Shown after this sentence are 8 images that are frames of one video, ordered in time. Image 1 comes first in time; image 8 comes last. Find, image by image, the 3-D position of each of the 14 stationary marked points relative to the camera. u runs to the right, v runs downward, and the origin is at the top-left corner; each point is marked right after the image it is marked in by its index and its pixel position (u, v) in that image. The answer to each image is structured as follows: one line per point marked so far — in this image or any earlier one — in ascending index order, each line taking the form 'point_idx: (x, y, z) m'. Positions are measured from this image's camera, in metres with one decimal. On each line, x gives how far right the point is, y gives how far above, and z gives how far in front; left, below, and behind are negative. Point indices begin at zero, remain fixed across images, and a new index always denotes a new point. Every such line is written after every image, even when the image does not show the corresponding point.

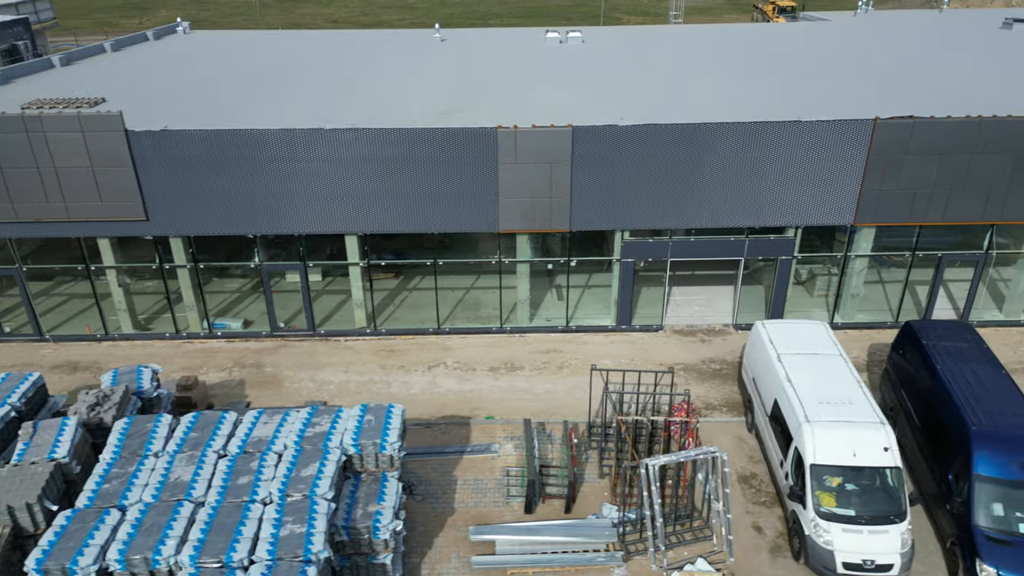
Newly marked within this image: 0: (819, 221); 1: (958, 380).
0: (+7.0, +1.5, +17.5) m
1: (+7.5, -1.6, +13.0) m
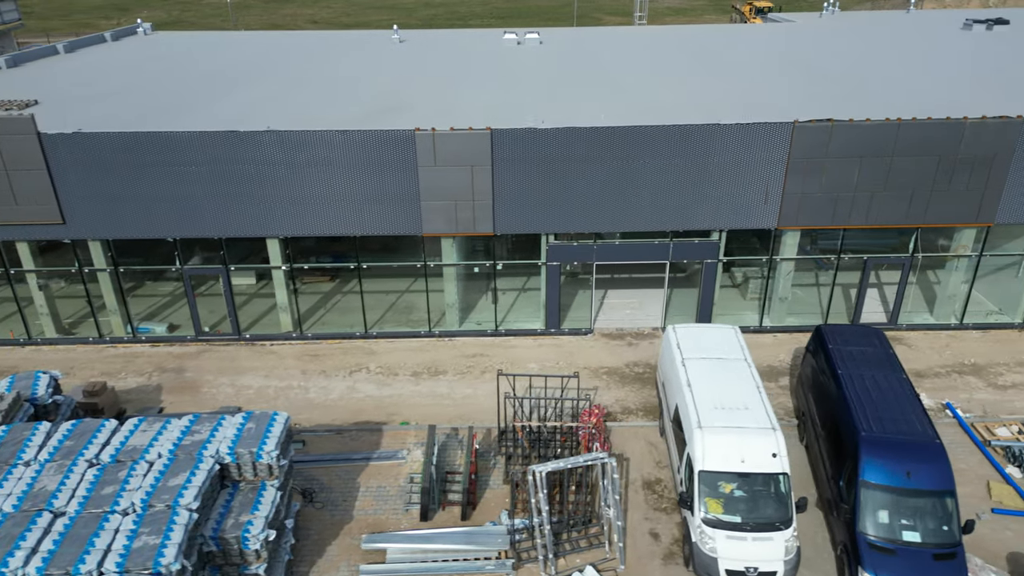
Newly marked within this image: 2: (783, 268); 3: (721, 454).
0: (+5.3, +1.5, +17.4) m
1: (+5.8, -1.7, +12.9) m
2: (+6.5, +0.5, +18.2) m
3: (+3.2, -2.6, +11.7) m
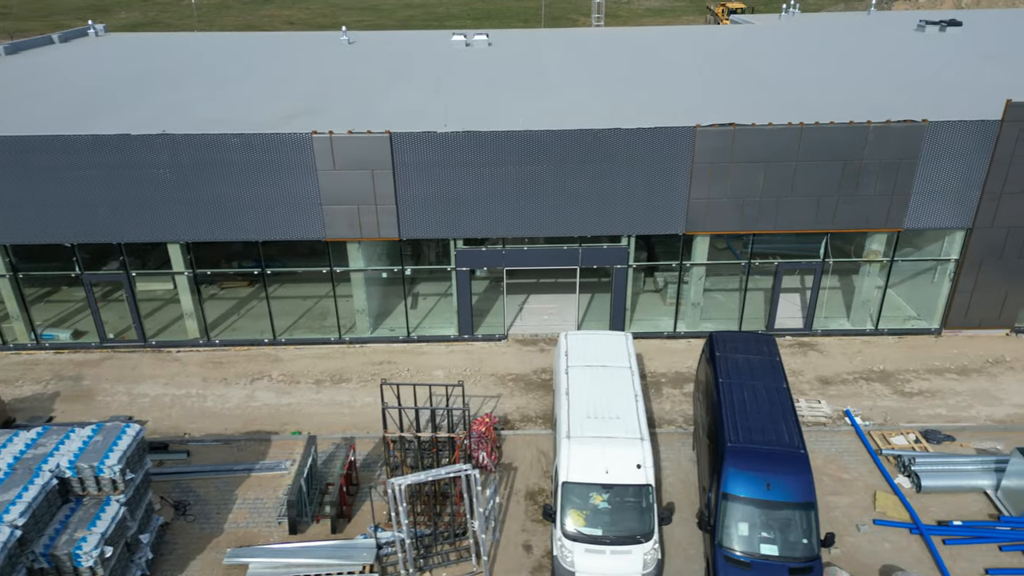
0: (+3.1, +1.3, +17.2) m
1: (+3.7, -1.8, +12.6) m
2: (+4.3, +0.4, +18.0) m
3: (+1.1, -2.7, +11.4) m
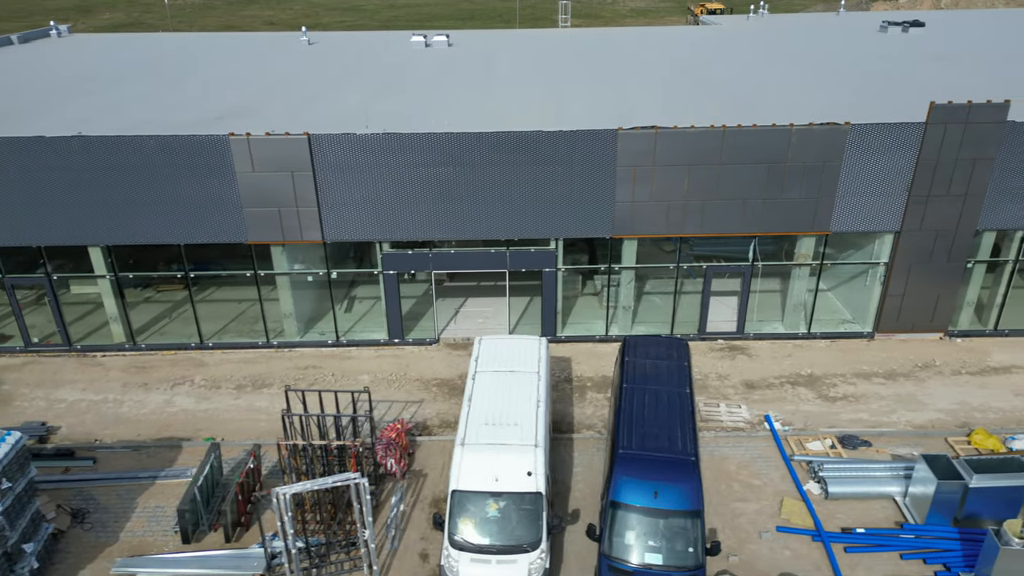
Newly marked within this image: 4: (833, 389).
0: (+1.4, +1.2, +17.1) m
1: (+2.0, -1.9, +12.5) m
2: (+2.7, +0.3, +17.8) m
3: (-0.5, -2.8, +11.3) m
4: (+6.9, -2.2, +16.4) m
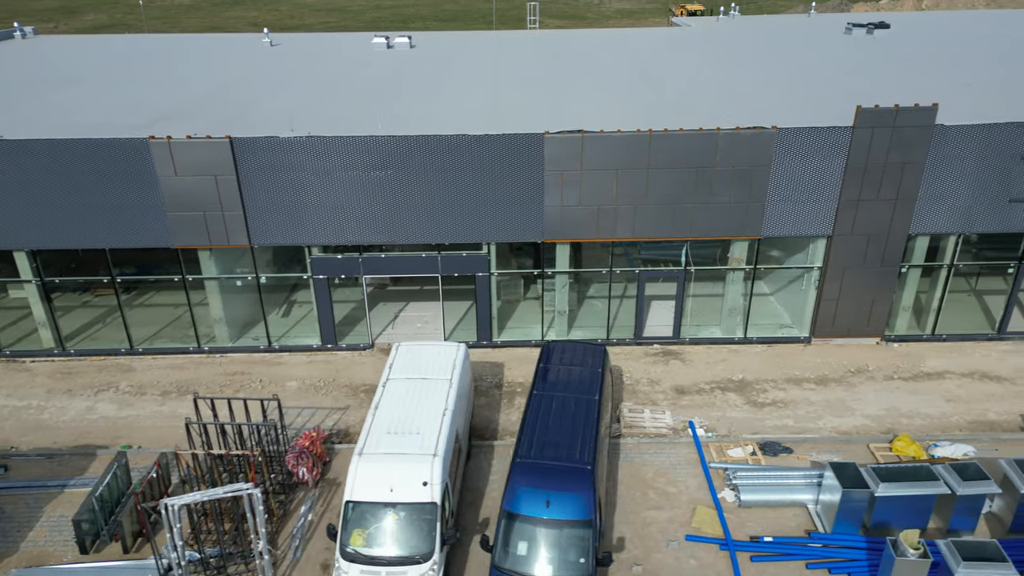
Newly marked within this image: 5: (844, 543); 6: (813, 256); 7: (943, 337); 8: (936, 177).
0: (-0.1, +1.1, +16.9) m
1: (+0.5, -2.0, +12.3) m
2: (+1.1, +0.2, +17.7) m
3: (-2.1, -2.9, +11.1) m
4: (+5.4, -2.3, +16.3) m
5: (+5.3, -4.1, +12.1) m
6: (+6.9, +0.7, +17.4) m
7: (+10.3, -1.2, +18.2) m
8: (+9.1, +2.4, +16.3) m
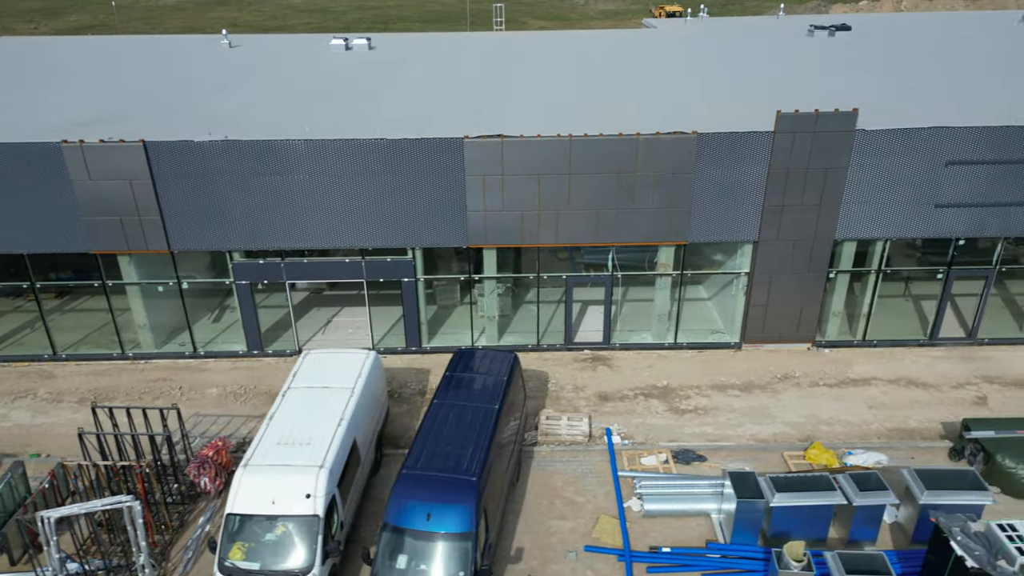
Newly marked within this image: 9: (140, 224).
0: (-1.8, +1.0, +16.8) m
1: (-1.2, -2.1, +12.2) m
2: (-0.6, +0.1, +17.5) m
3: (-3.7, -3.0, +11.0) m
4: (+3.7, -2.4, +16.2) m
5: (+3.6, -4.2, +12.0) m
6: (+5.2, +0.6, +17.2) m
7: (+8.6, -1.3, +18.1) m
8: (+7.4, +2.3, +16.2) m
9: (-8.0, +1.4, +16.3) m
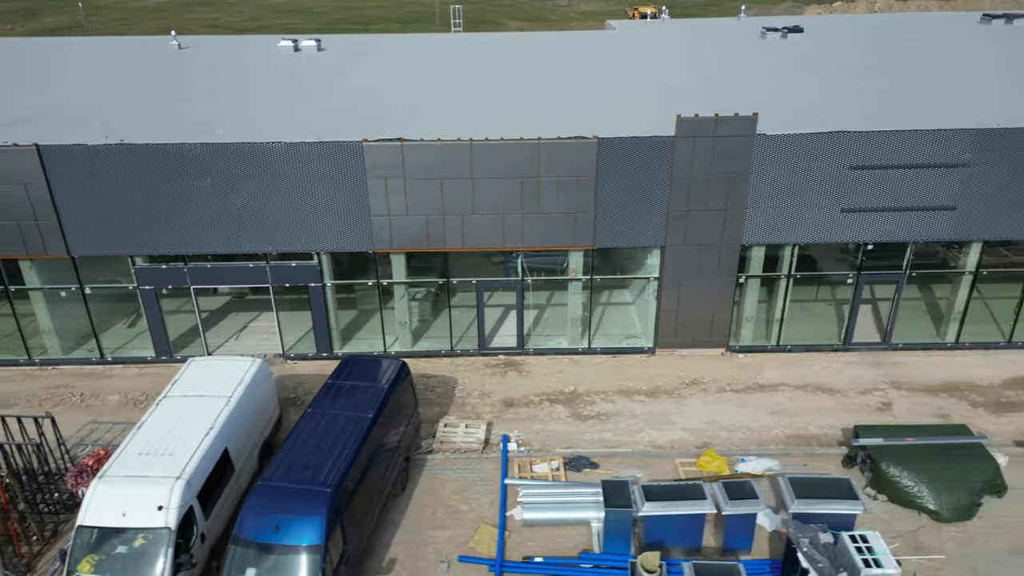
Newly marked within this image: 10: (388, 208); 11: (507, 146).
0: (-3.9, +0.9, +16.6) m
1: (-3.2, -2.2, +12.0) m
2: (-2.7, -0.1, +17.4) m
3: (-5.8, -3.1, +10.8) m
4: (+1.6, -2.5, +16.0) m
5: (+1.6, -4.3, +11.8) m
6: (+3.1, +0.5, +17.1) m
7: (+6.5, -1.4, +18.0) m
8: (+5.4, +2.2, +16.1) m
9: (-10.0, +1.2, +16.1) m
10: (-2.6, +1.7, +16.2) m
11: (-0.1, +2.9, +15.6) m
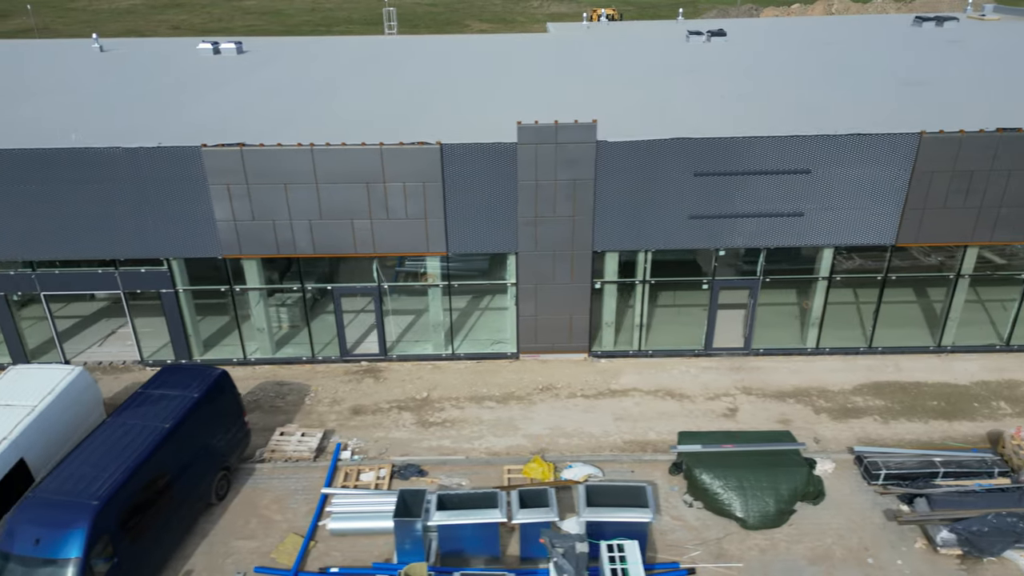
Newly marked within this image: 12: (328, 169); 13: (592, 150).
0: (-7.1, +0.8, +16.5) m
1: (-6.4, -2.4, +11.9) m
2: (-5.9, -0.2, +17.3) m
3: (-9.0, -3.2, +10.7) m
4: (-1.6, -2.7, +16.0) m
5: (-1.6, -4.4, +11.8) m
6: (-0.1, +0.4, +17.1) m
7: (+3.3, -1.5, +17.9) m
8: (+2.1, +2.0, +16.0) m
9: (-13.3, +1.1, +16.0) m
10: (-5.8, +1.6, +16.1) m
11: (-3.3, +2.8, +15.5) m
12: (-3.7, +2.4, +15.7) m
13: (+1.7, +2.8, +15.6) m
